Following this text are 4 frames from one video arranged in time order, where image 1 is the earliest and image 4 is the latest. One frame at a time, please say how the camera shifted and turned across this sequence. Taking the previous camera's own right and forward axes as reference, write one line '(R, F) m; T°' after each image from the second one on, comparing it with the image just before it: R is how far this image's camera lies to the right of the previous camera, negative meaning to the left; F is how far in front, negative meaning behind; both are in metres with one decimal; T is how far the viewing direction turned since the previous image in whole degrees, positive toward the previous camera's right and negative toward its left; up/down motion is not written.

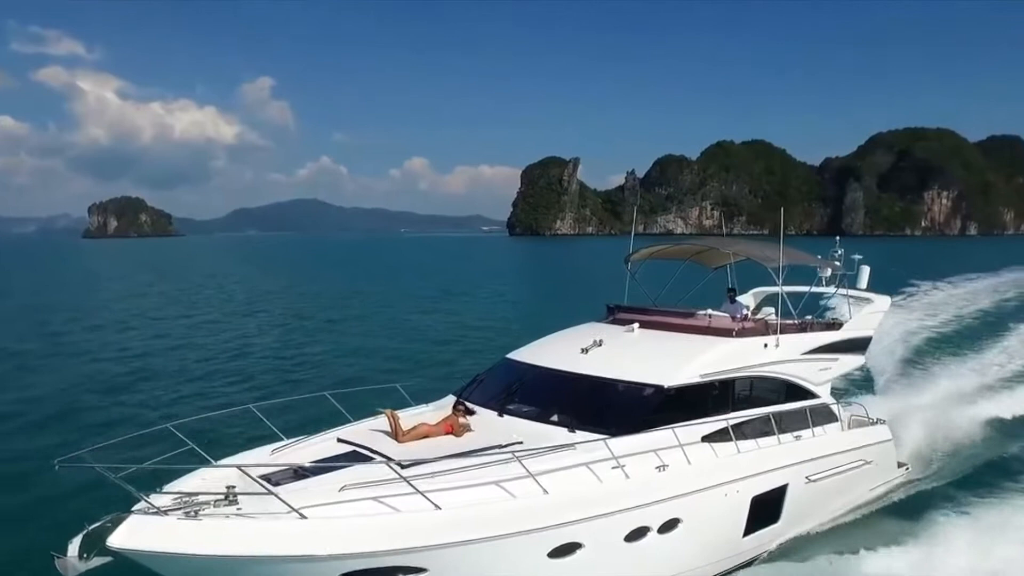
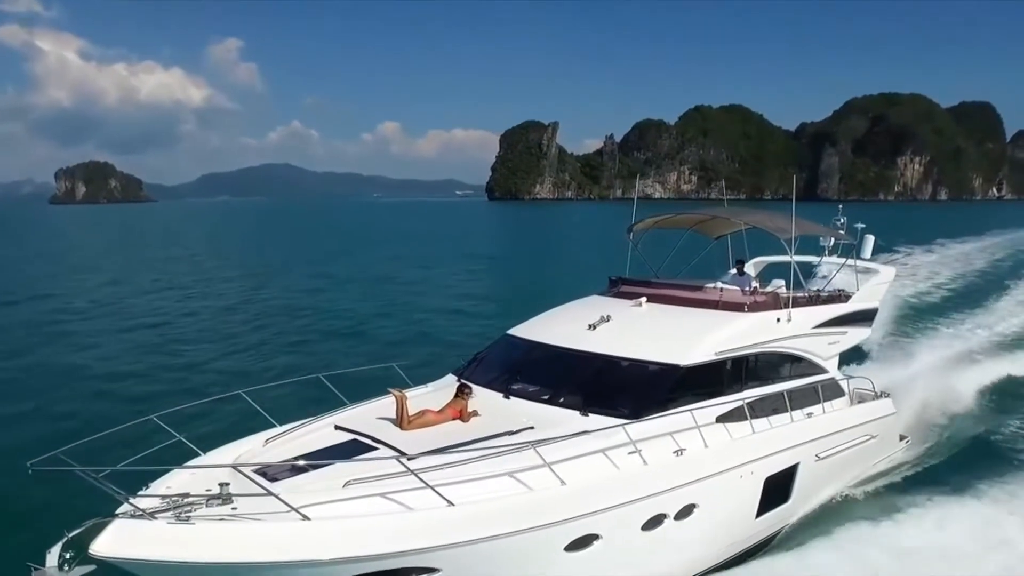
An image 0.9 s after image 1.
(-0.2, +0.4) m; +2°
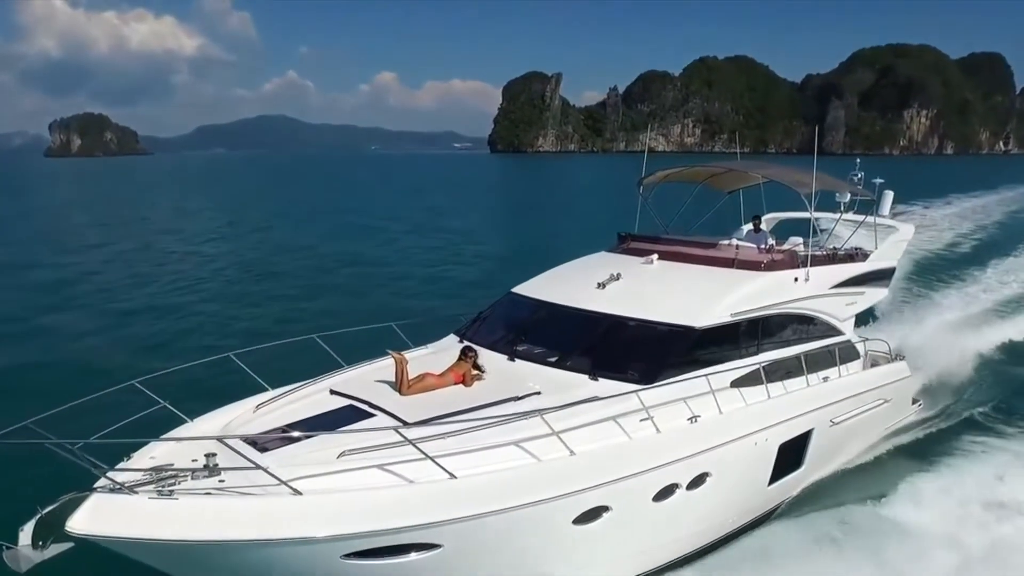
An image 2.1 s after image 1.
(0.0, +0.4) m; 0°
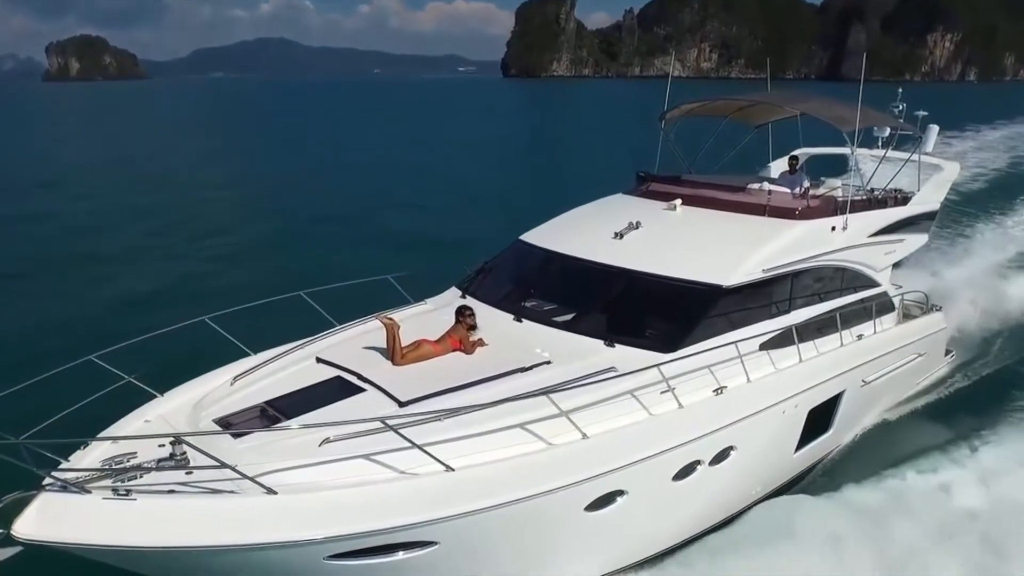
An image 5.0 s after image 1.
(0.0, +0.6) m; -1°
